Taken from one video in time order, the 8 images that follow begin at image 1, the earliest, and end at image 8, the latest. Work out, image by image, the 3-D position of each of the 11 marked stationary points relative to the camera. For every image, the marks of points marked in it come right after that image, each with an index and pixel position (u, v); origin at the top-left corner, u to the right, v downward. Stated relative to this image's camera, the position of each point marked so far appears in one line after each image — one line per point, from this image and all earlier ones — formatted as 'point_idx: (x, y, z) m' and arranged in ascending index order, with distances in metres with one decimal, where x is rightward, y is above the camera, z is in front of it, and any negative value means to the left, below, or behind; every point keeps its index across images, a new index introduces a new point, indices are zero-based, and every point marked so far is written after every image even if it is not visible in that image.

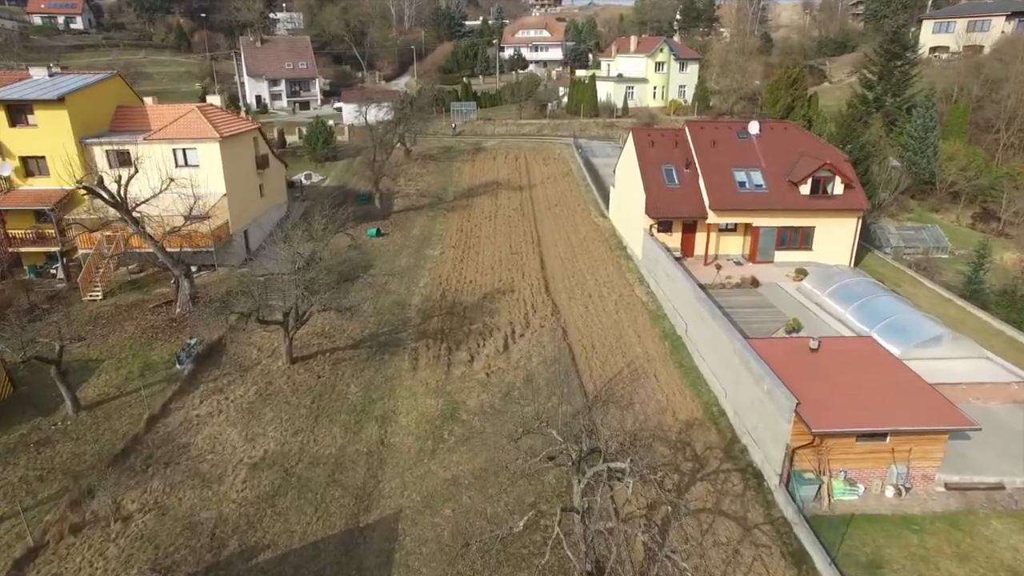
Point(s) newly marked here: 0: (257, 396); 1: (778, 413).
0: (-7.5, -3.2, +18.4) m
1: (+6.1, -2.9, +14.5) m
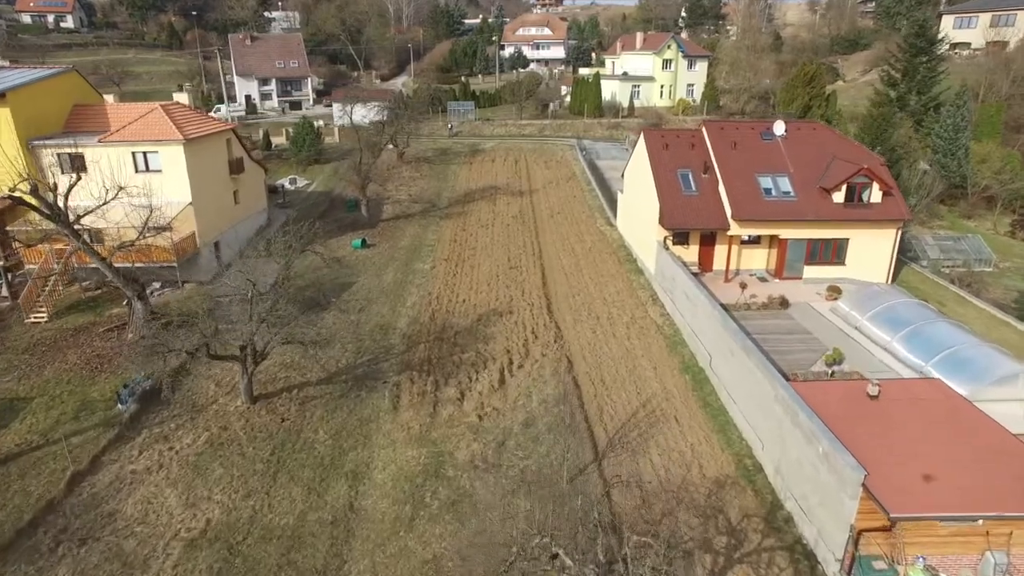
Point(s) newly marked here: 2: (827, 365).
0: (-7.6, -3.9, +15.5) m
1: (+6.0, -3.6, +11.6) m
2: (+9.0, -2.2, +17.9) m
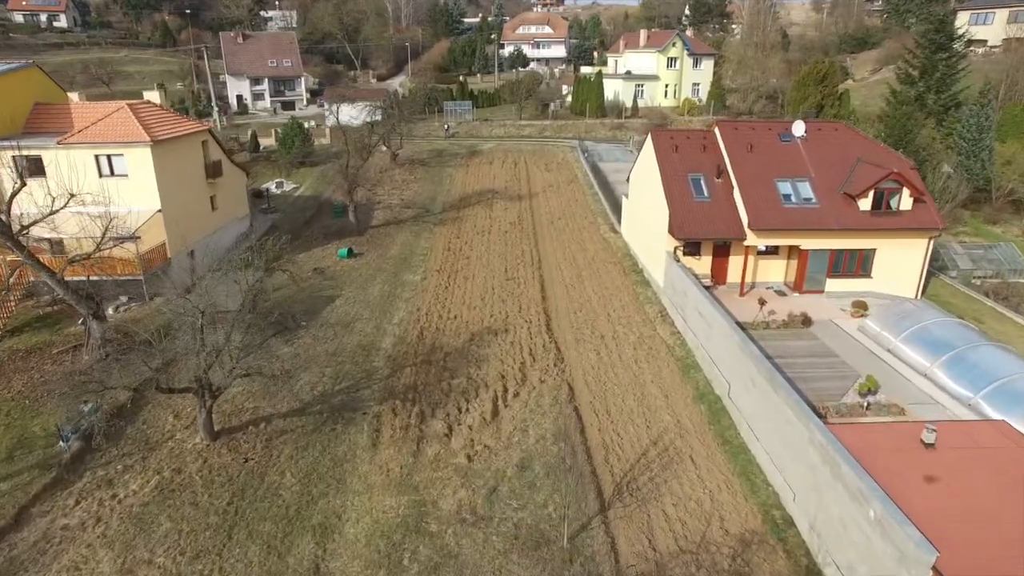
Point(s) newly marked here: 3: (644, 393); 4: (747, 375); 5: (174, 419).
0: (-7.7, -4.4, +13.5) m
1: (+5.9, -4.1, +9.6) m
2: (+8.8, -2.7, +15.9) m
3: (+3.7, -2.9, +17.5) m
4: (+5.9, -2.2, +15.7) m
5: (-8.7, -3.4, +16.1) m
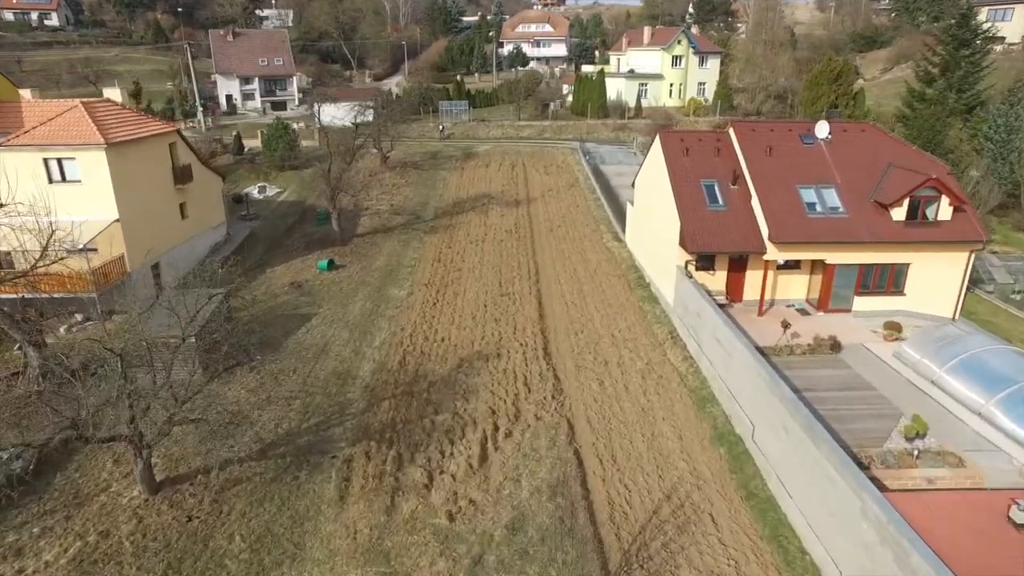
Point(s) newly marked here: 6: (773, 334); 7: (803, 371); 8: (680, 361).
0: (-7.9, -5.0, +11.4) m
1: (+5.6, -4.7, +7.4) m
2: (+8.6, -3.3, +13.6) m
3: (+3.5, -3.5, +15.3) m
4: (+5.7, -2.8, +13.5) m
5: (-8.9, -4.0, +13.9) m
6: (+7.9, -1.4, +19.0) m
7: (+7.8, -2.2, +16.8) m
8: (+5.0, -2.2, +18.5) m
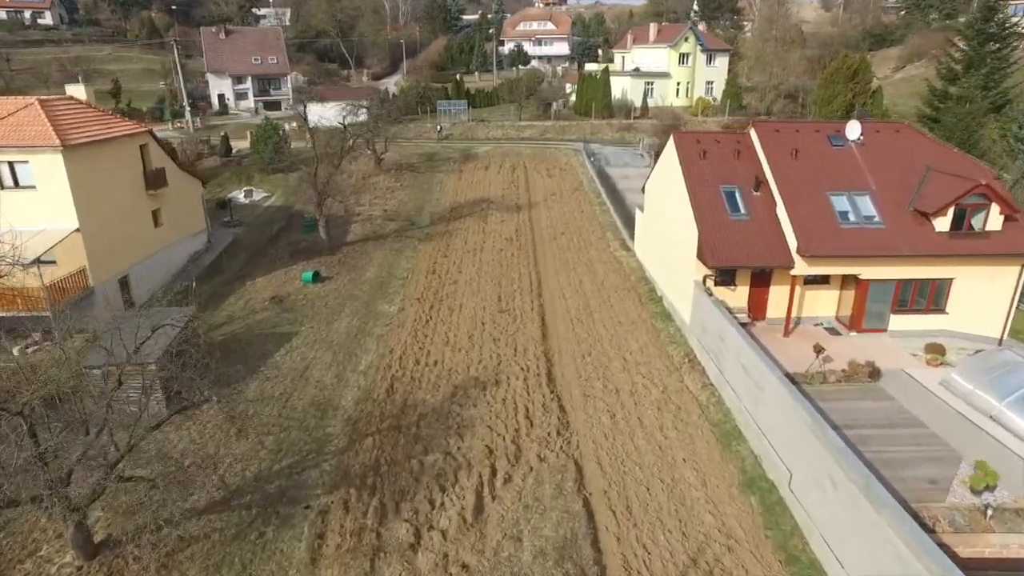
0: (-8.0, -5.5, +9.4) m
1: (+5.6, -5.2, +5.5) m
2: (+8.6, -3.8, +11.7) m
3: (+3.5, -4.0, +13.3) m
4: (+5.7, -3.3, +11.5) m
5: (-8.9, -4.5, +12.0) m
6: (+7.9, -1.9, +17.1) m
7: (+7.8, -2.7, +14.9) m
8: (+5.0, -2.7, +16.6) m
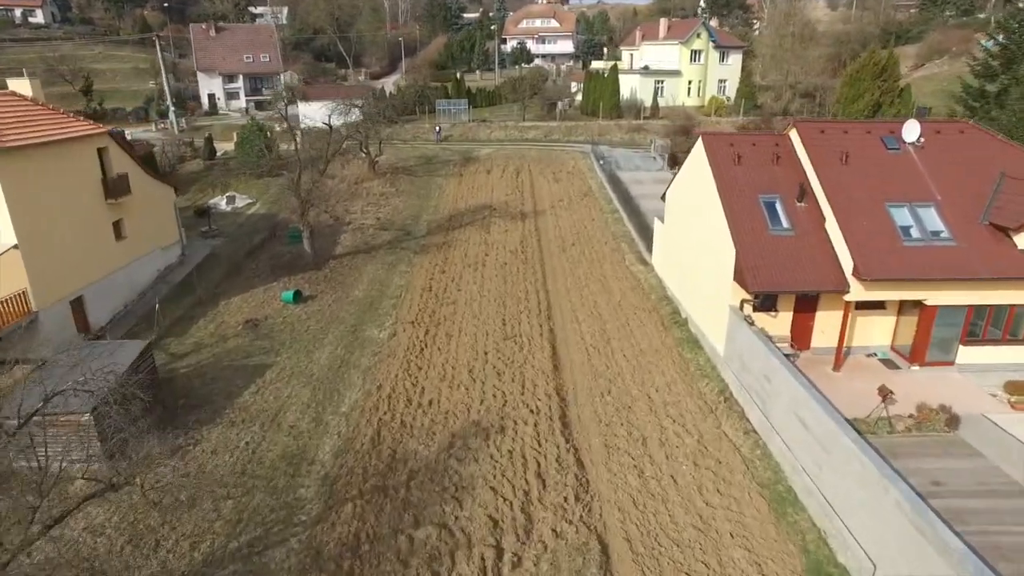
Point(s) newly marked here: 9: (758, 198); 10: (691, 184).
0: (-7.8, -6.2, +6.9) m
1: (+5.8, -5.9, +2.9) m
2: (+8.8, -4.5, +9.1) m
3: (+3.6, -4.7, +10.8) m
4: (+5.8, -4.0, +9.0) m
5: (-8.7, -5.1, +9.5) m
6: (+8.1, -2.6, +14.5) m
7: (+8.0, -3.4, +12.3) m
8: (+5.1, -3.3, +14.0) m
9: (+6.6, +2.4, +16.7) m
10: (+5.5, +3.2, +19.3) m
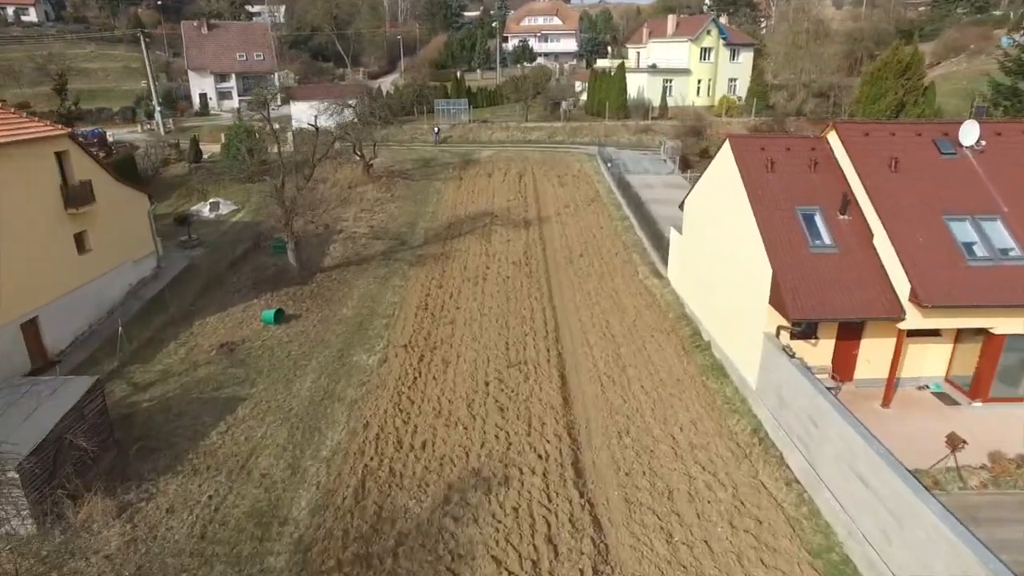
0: (-7.7, -6.8, +5.0) m
1: (+5.9, -6.5, +1.0) m
2: (+8.9, -5.0, +7.2) m
3: (+3.7, -5.3, +8.8) m
4: (+5.9, -4.5, +7.0) m
5: (-8.6, -5.7, +7.5) m
6: (+8.2, -3.1, +12.5) m
7: (+8.1, -4.0, +10.4) m
8: (+5.2, -3.9, +12.0) m
9: (+6.7, +1.9, +14.7) m
10: (+5.6, +2.6, +17.3) m
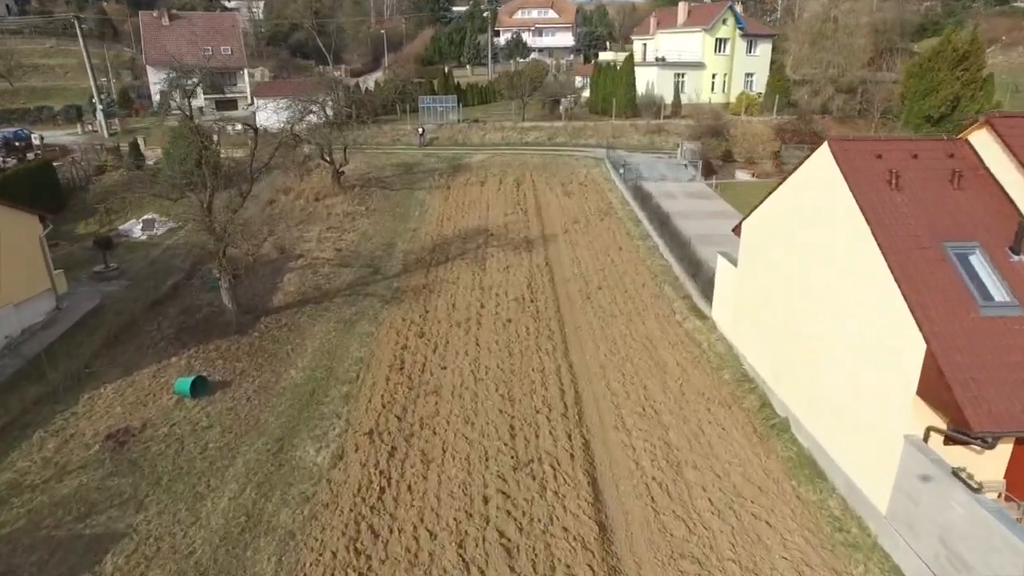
0: (-7.3, -8.1, -0.1) m
1: (+6.3, -7.7, -3.9) m
2: (+9.2, -6.2, +2.4) m
3: (+4.0, -6.5, +3.9) m
4: (+6.2, -5.7, +2.2) m
5: (-8.3, -7.0, +2.5) m
6: (+8.4, -4.3, +7.7) m
7: (+8.4, -5.2, +5.5) m
8: (+5.5, -5.1, +7.2) m
9: (+6.8, +0.7, +9.9) m
10: (+5.7, +1.4, +12.5) m
